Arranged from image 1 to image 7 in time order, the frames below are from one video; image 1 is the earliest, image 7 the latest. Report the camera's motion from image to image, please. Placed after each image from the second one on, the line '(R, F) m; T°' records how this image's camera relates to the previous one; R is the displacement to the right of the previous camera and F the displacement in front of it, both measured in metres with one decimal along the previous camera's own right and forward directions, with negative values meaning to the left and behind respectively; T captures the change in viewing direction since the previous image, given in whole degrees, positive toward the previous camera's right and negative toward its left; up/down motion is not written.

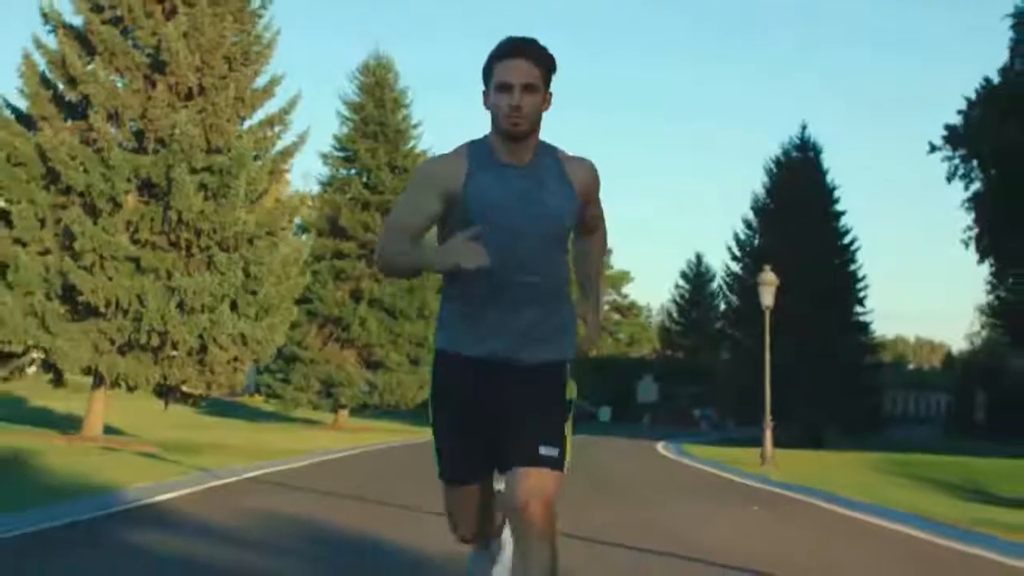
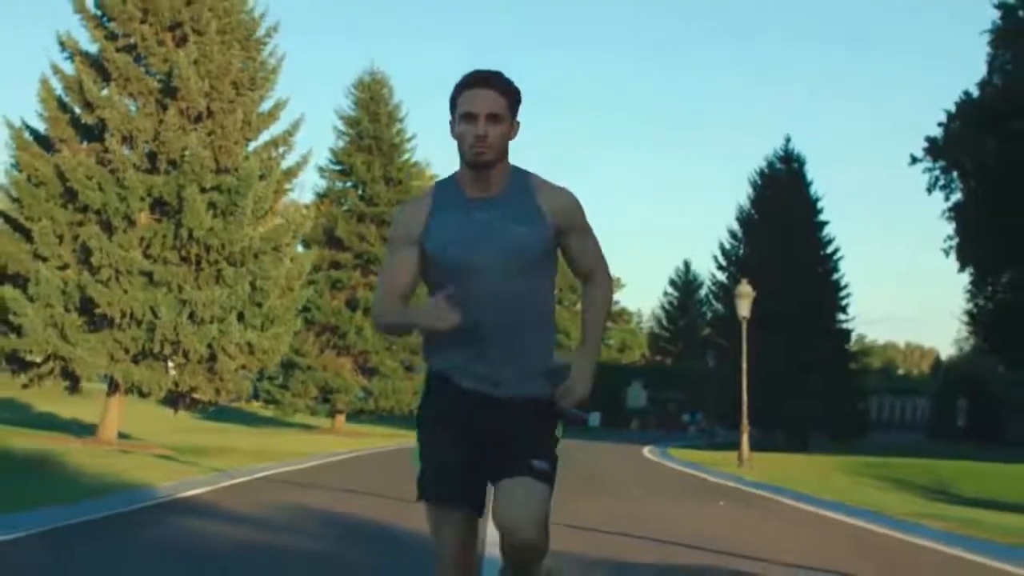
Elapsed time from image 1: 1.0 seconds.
(0.0, -1.2) m; 0°
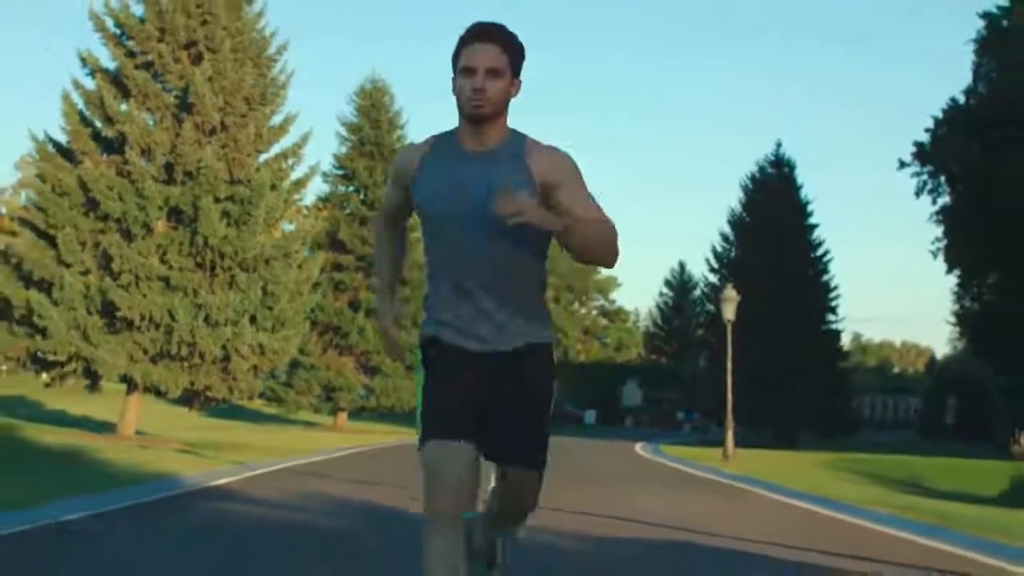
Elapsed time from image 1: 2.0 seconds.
(0.0, -1.2) m; 0°
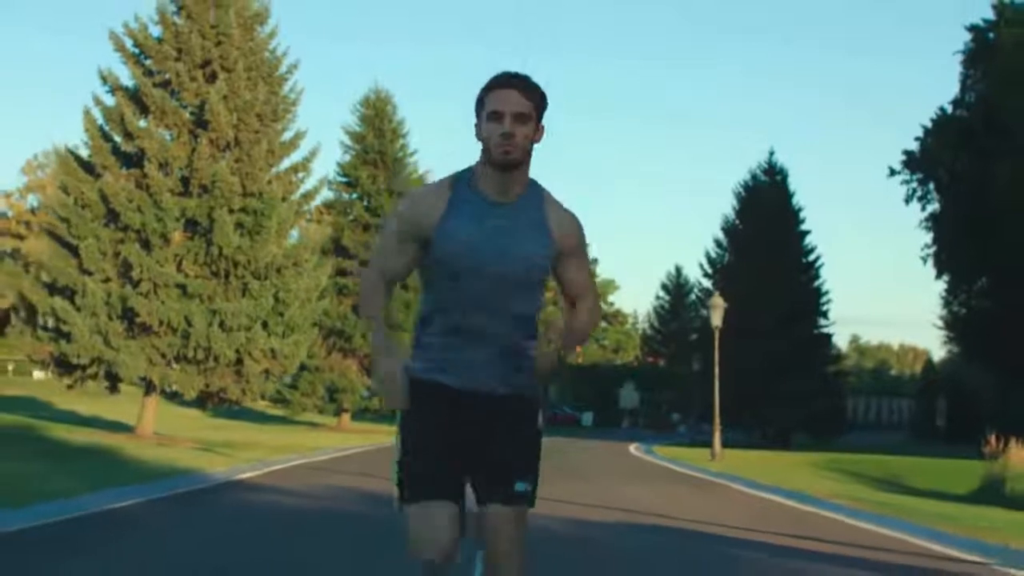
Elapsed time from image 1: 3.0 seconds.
(0.0, -1.2) m; 0°
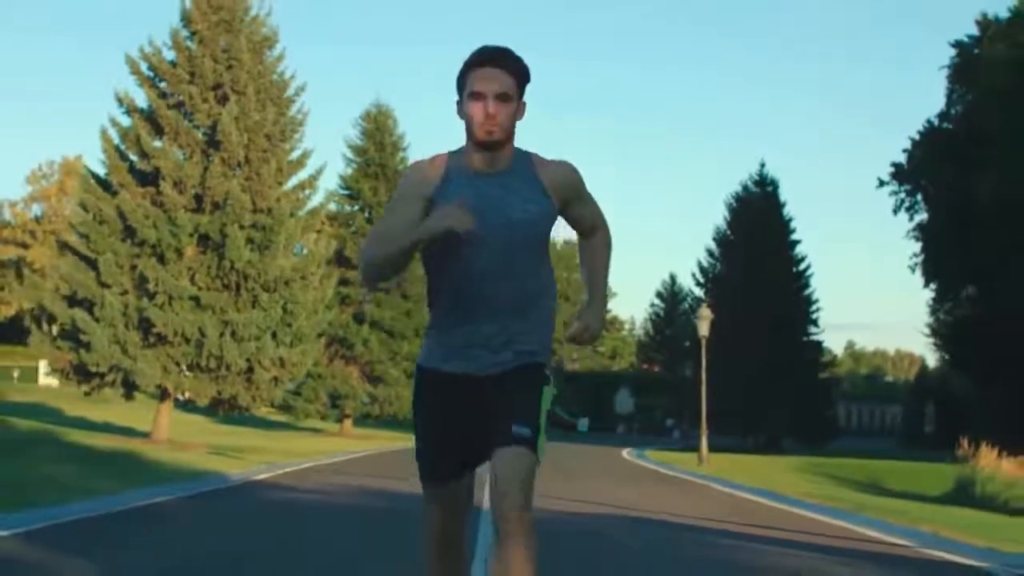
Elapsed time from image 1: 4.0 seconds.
(0.0, -1.2) m; 0°
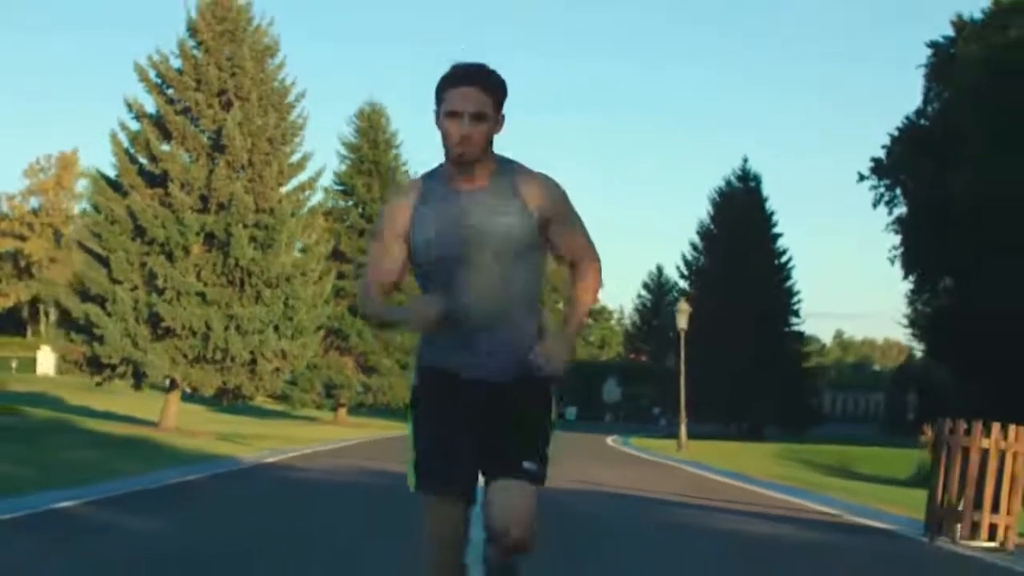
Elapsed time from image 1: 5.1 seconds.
(0.0, -1.4) m; 0°
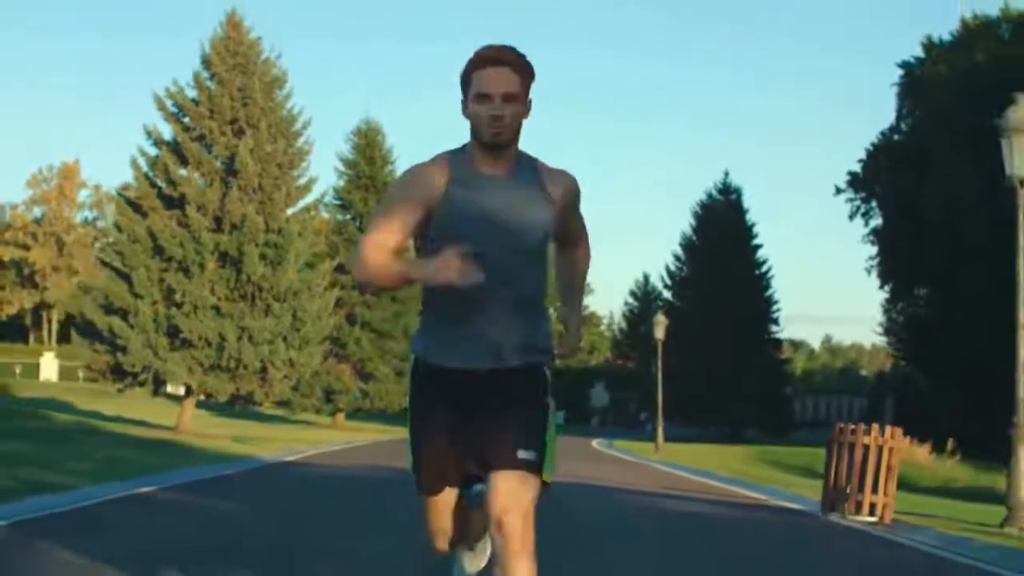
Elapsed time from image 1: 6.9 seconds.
(0.0, -2.2) m; 0°
